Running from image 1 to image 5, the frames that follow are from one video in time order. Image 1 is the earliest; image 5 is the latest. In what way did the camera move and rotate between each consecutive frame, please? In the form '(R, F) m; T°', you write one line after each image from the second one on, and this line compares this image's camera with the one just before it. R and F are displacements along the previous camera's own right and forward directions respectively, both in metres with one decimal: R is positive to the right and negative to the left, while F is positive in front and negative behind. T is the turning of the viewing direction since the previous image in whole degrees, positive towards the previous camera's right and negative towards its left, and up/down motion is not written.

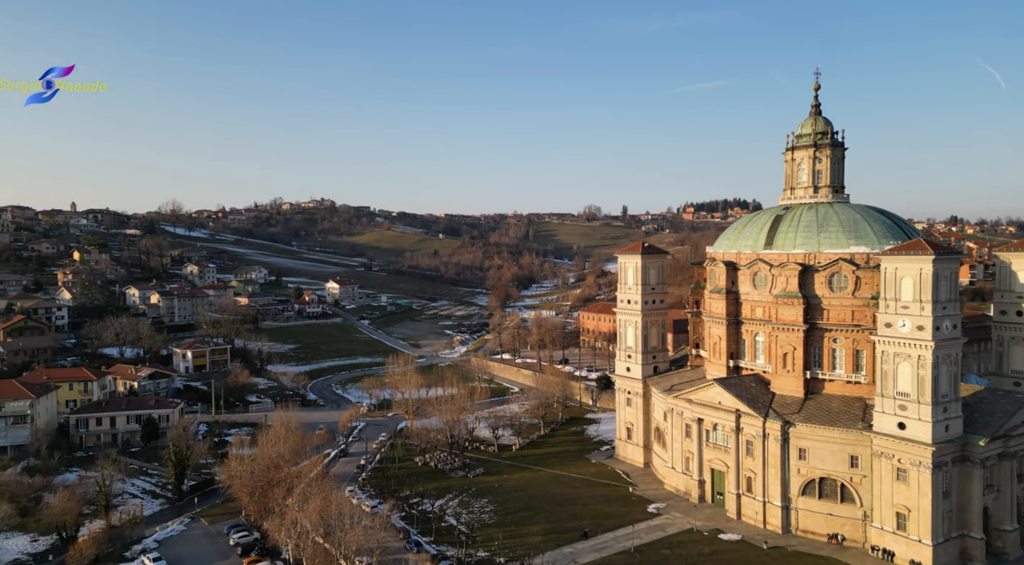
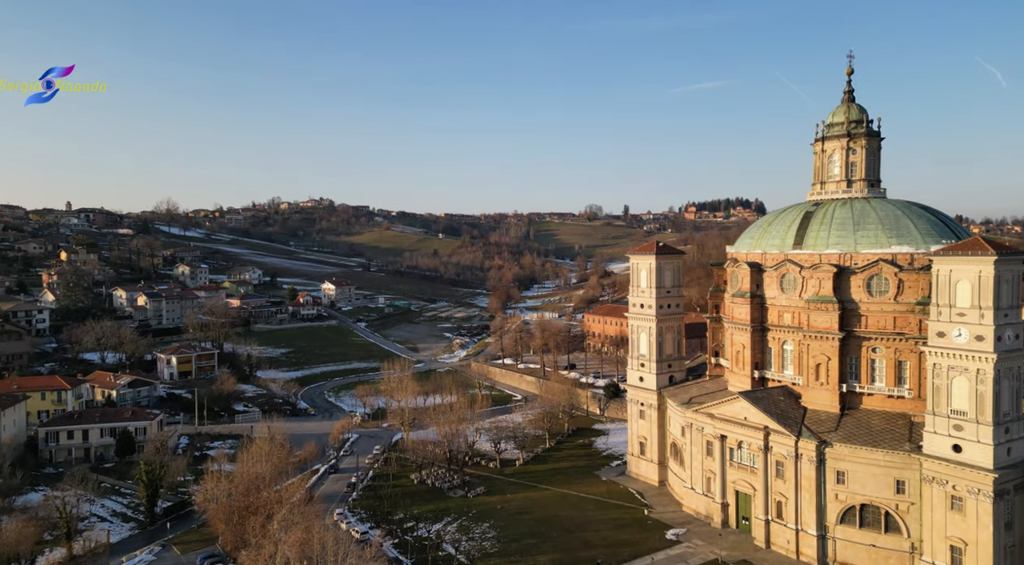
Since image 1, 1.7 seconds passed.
(-0.2, +5.0) m; 0°
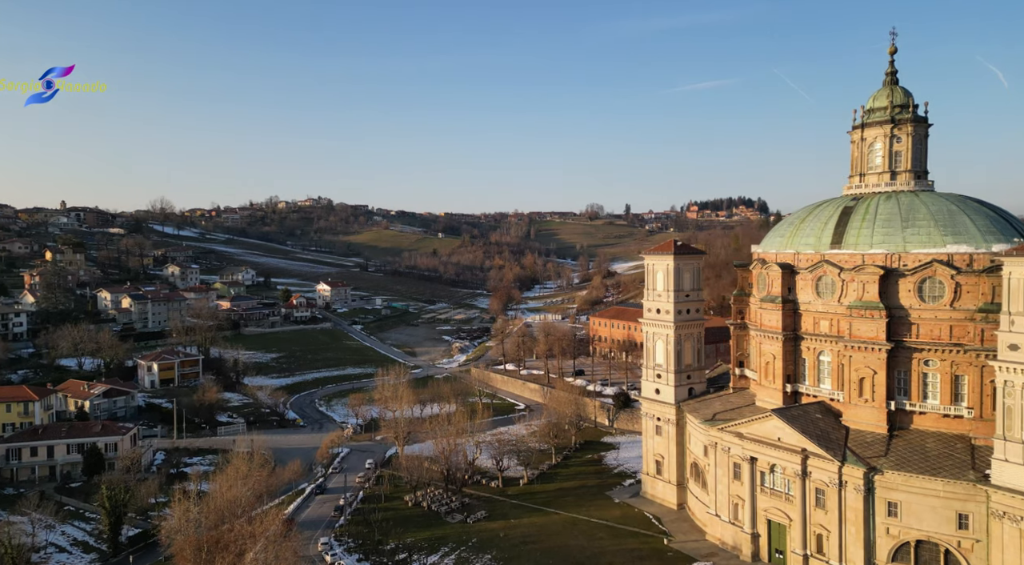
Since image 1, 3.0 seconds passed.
(-0.2, +5.3) m; 0°
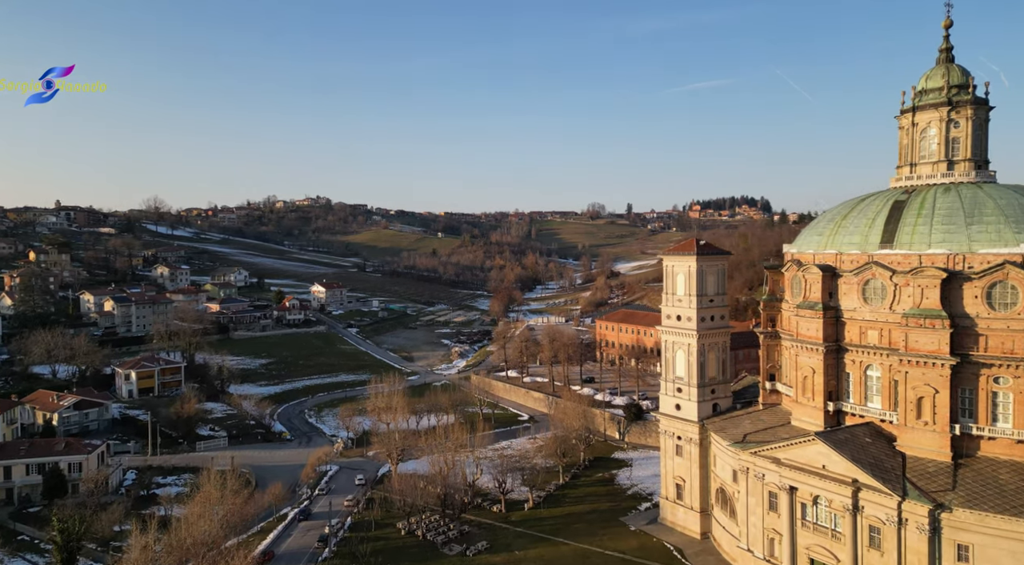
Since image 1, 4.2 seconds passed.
(-0.2, +5.5) m; 0°
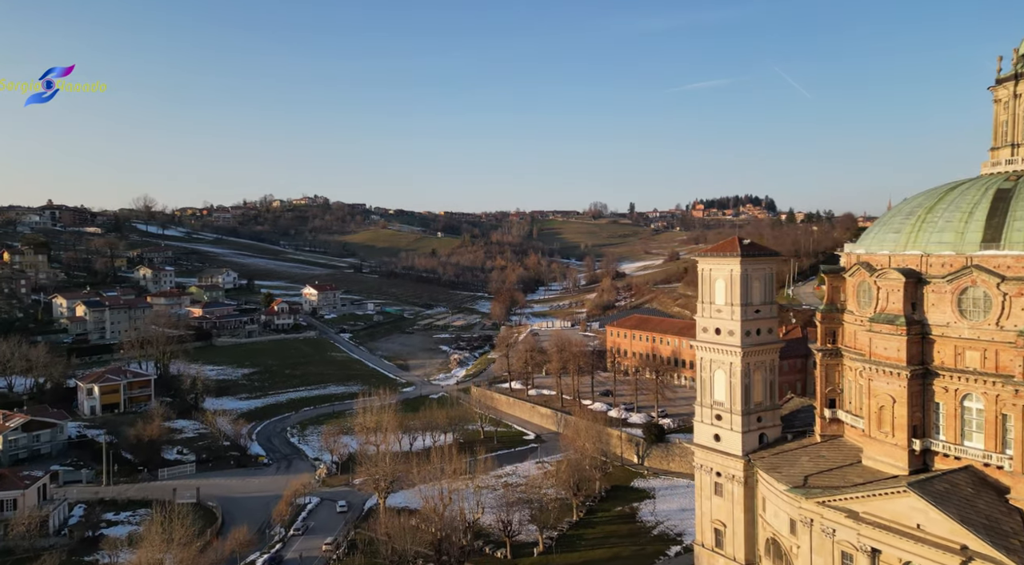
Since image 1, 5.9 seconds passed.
(-0.4, +7.9) m; 0°
